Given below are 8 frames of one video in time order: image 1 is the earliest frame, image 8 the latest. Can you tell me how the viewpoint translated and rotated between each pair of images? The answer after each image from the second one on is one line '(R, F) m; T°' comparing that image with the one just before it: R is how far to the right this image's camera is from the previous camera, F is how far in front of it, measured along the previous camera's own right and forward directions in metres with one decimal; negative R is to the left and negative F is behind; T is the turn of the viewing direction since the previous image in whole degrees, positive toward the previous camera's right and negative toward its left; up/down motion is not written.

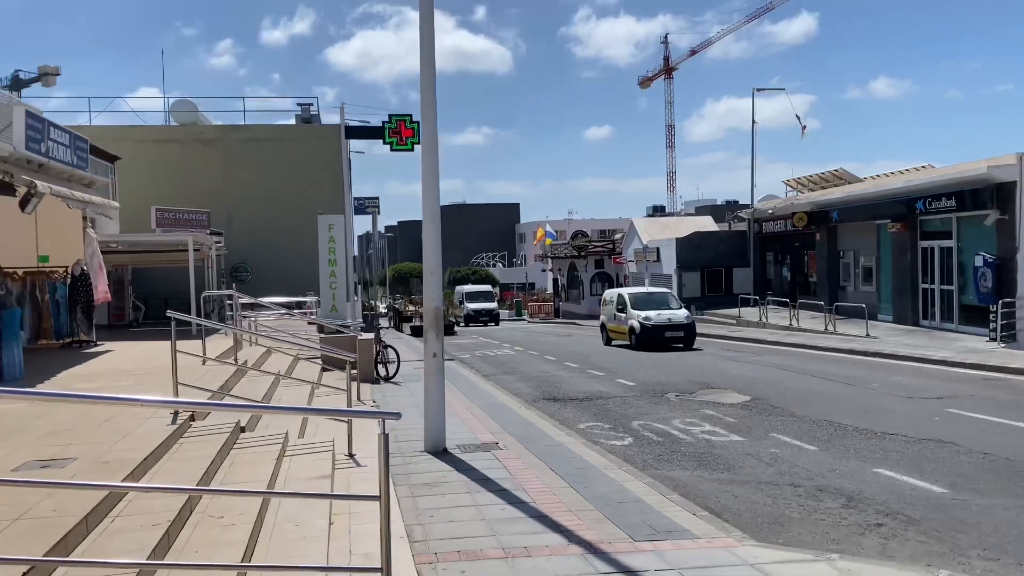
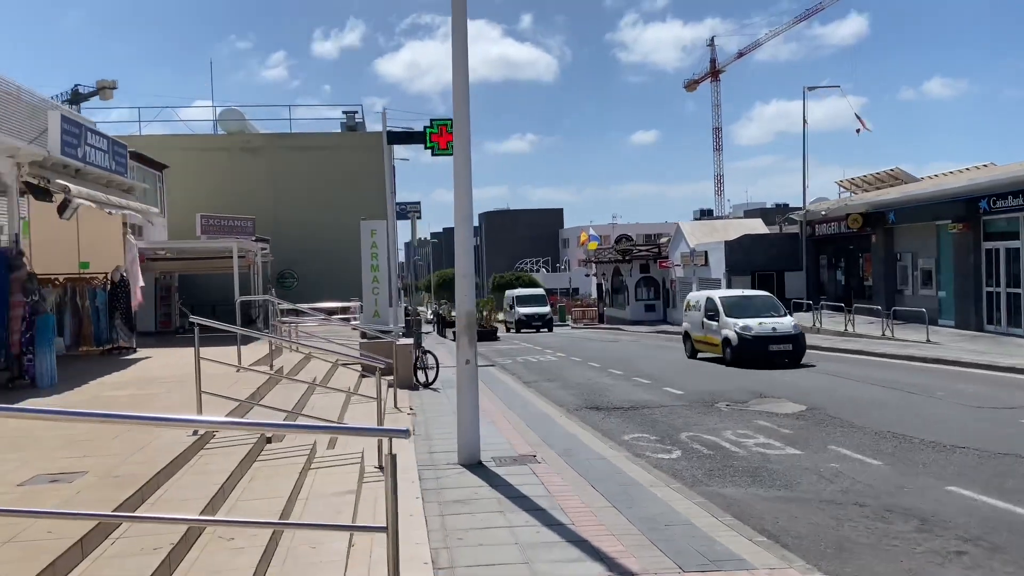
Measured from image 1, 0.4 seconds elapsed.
(+0.1, +0.5) m; -3°
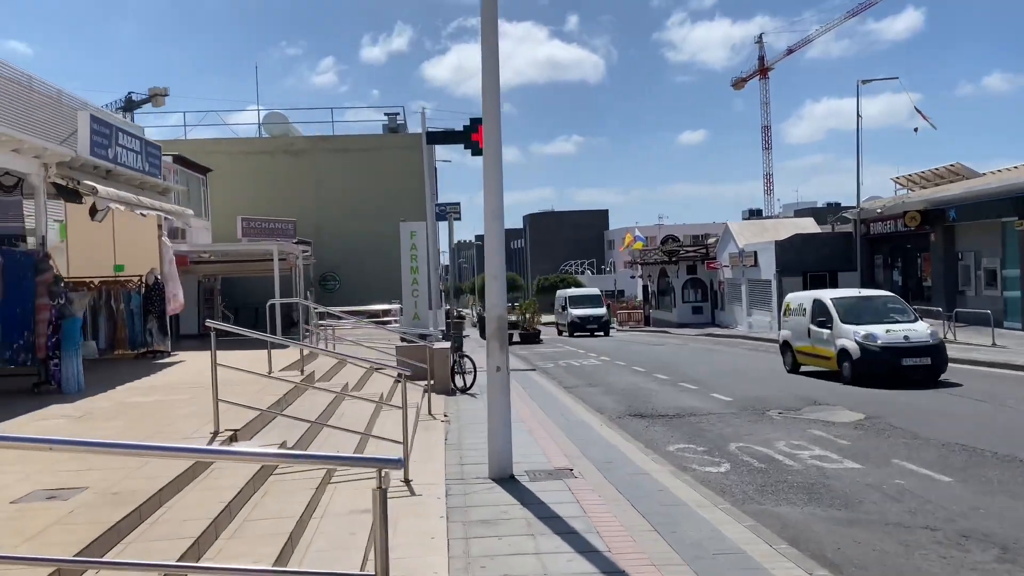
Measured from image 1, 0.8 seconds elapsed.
(+0.1, +0.5) m; -3°
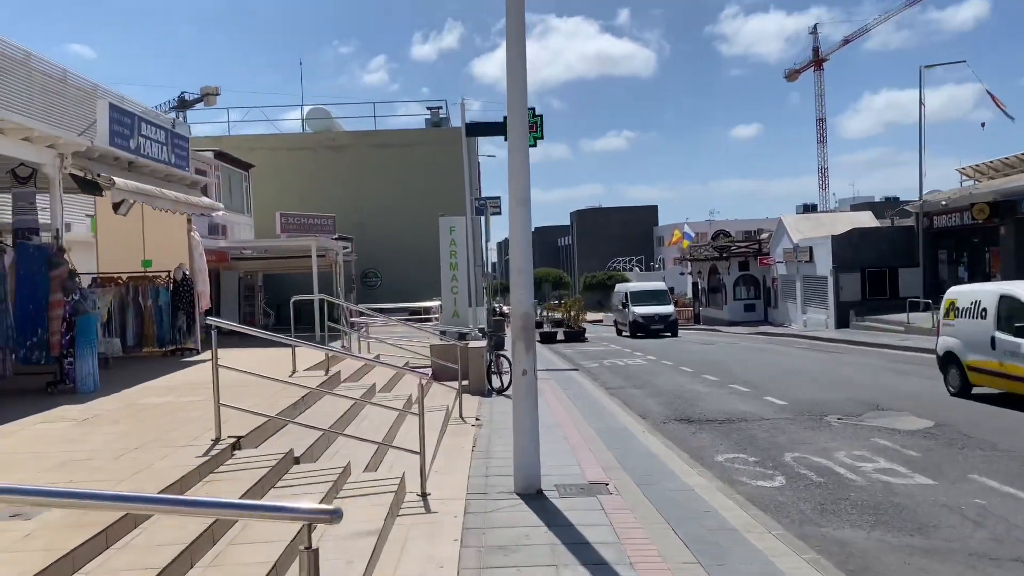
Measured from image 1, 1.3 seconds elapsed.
(+0.2, +0.7) m; -3°
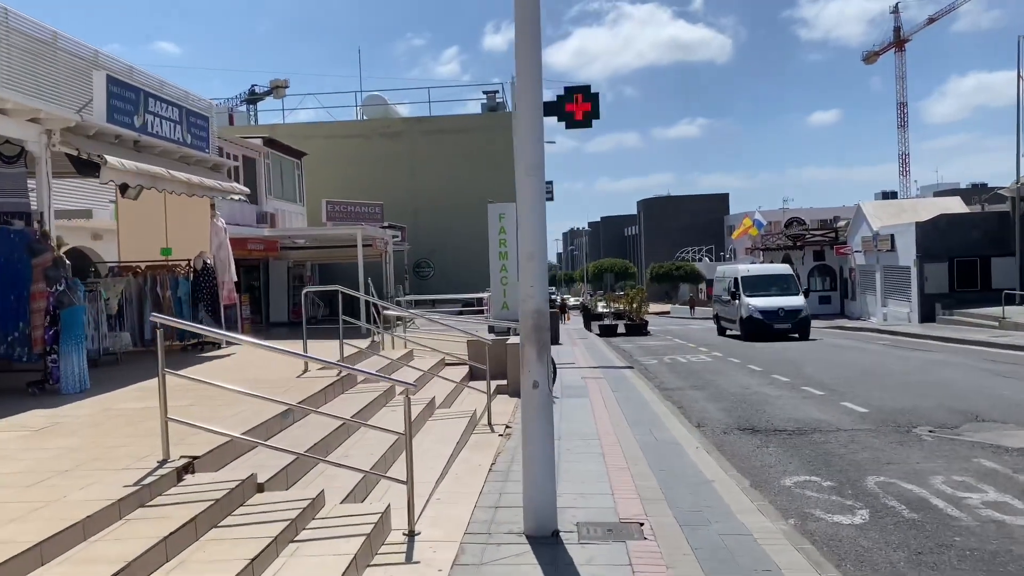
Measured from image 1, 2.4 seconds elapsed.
(+0.4, +1.3) m; -5°
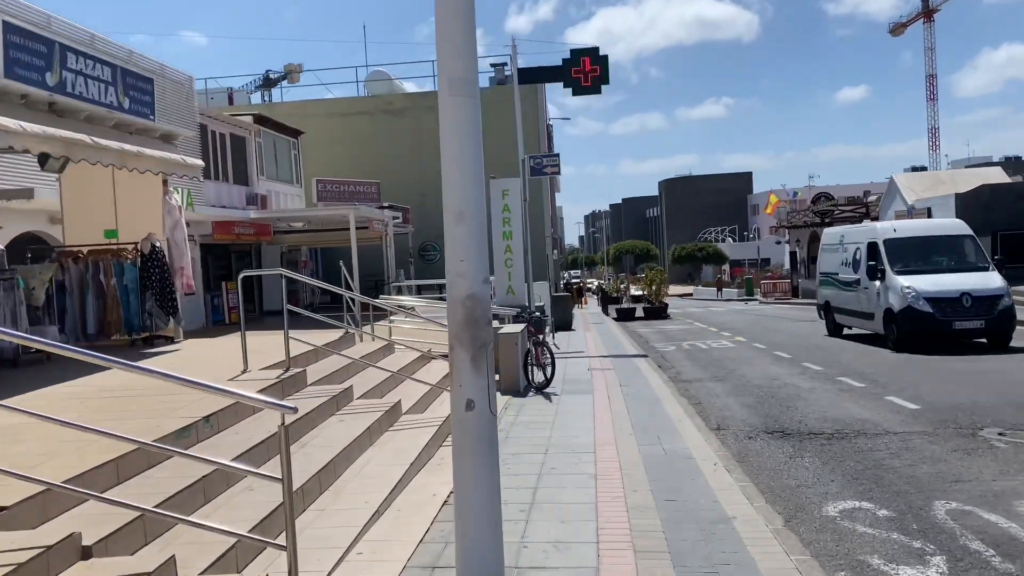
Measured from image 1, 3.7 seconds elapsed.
(+0.4, +1.7) m; -2°
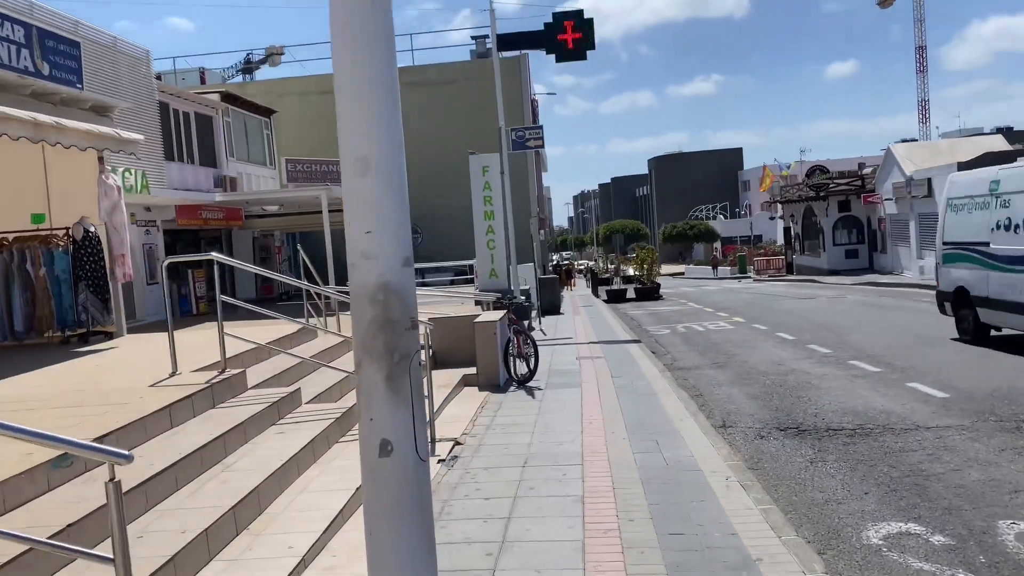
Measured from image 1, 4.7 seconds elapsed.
(+0.2, +1.2) m; +1°
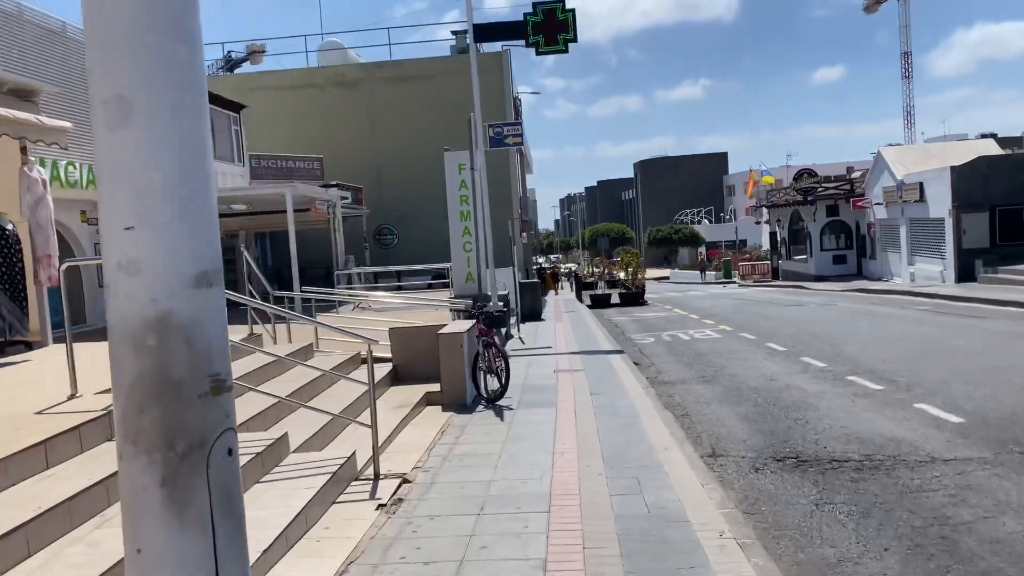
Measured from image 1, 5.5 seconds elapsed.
(+0.2, +1.0) m; +1°
